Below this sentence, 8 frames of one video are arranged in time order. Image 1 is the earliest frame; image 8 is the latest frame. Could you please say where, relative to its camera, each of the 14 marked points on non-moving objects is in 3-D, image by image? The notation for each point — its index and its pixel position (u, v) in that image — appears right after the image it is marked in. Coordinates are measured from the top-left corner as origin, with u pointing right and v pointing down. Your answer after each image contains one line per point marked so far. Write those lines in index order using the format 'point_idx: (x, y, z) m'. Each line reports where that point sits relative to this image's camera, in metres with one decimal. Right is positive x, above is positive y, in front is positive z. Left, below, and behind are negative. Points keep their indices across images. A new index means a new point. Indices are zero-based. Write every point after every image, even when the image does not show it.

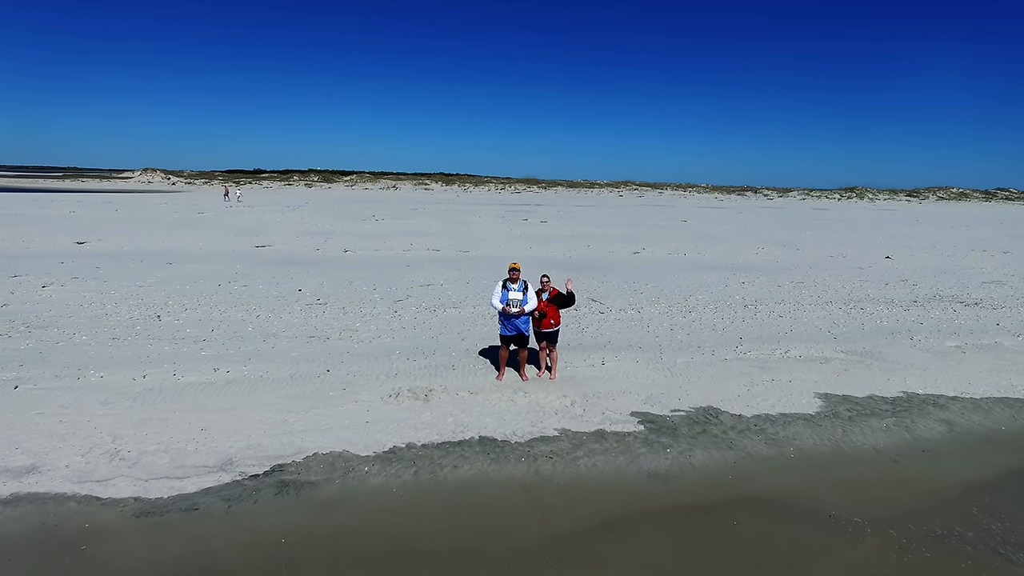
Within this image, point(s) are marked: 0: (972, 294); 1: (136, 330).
0: (+9.1, -0.1, +12.7) m
1: (-4.9, -0.5, +8.4) m
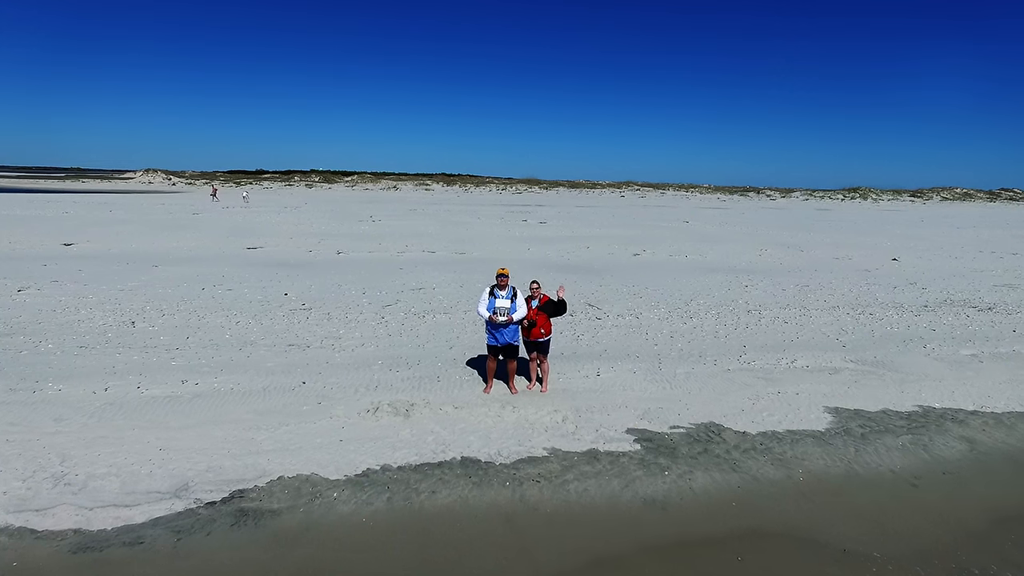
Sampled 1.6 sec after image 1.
0: (+9.0, -0.2, +12.2) m
1: (-5.1, -0.6, +8.0) m
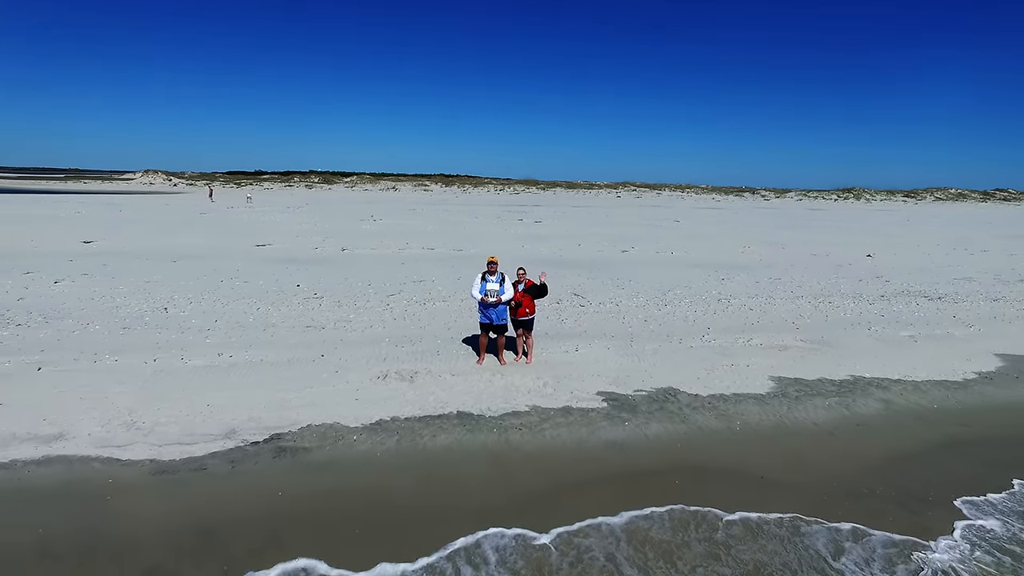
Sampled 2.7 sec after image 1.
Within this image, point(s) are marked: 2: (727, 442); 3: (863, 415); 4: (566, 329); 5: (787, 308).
0: (+8.9, 0.0, +13.3) m
1: (-5.2, -0.5, +9.1) m
2: (+2.0, -1.4, +6.0) m
3: (+3.7, -1.3, +6.7) m
4: (+0.8, -0.6, +9.0) m
5: (+4.7, -0.3, +11.0) m
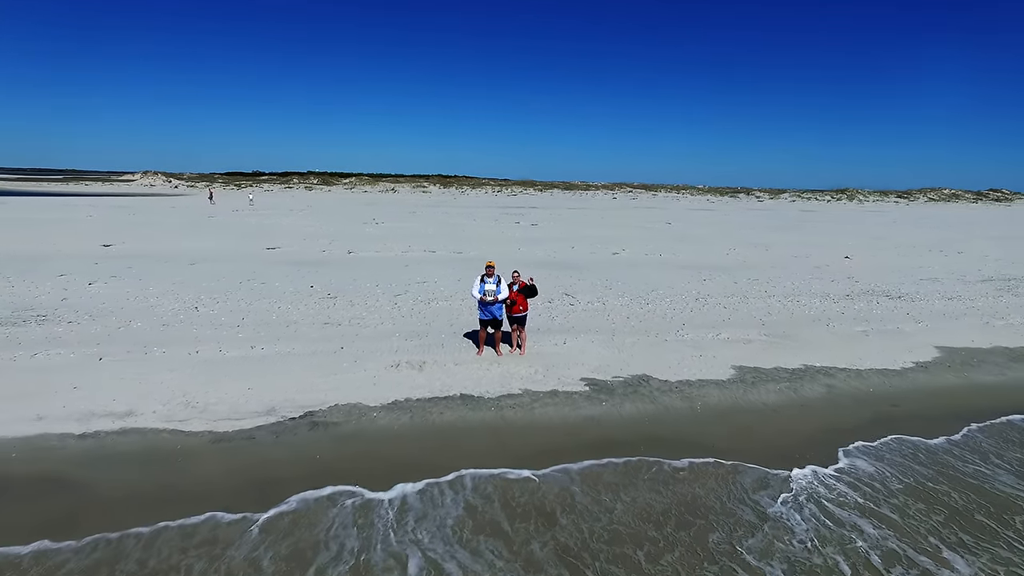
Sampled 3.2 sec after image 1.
0: (+8.8, 0.0, +14.4) m
1: (-5.2, -0.5, +10.1) m
2: (+1.9, -1.4, +7.1) m
3: (+3.6, -1.3, +7.8) m
4: (+0.7, -0.6, +10.1) m
5: (+4.7, -0.3, +12.2) m
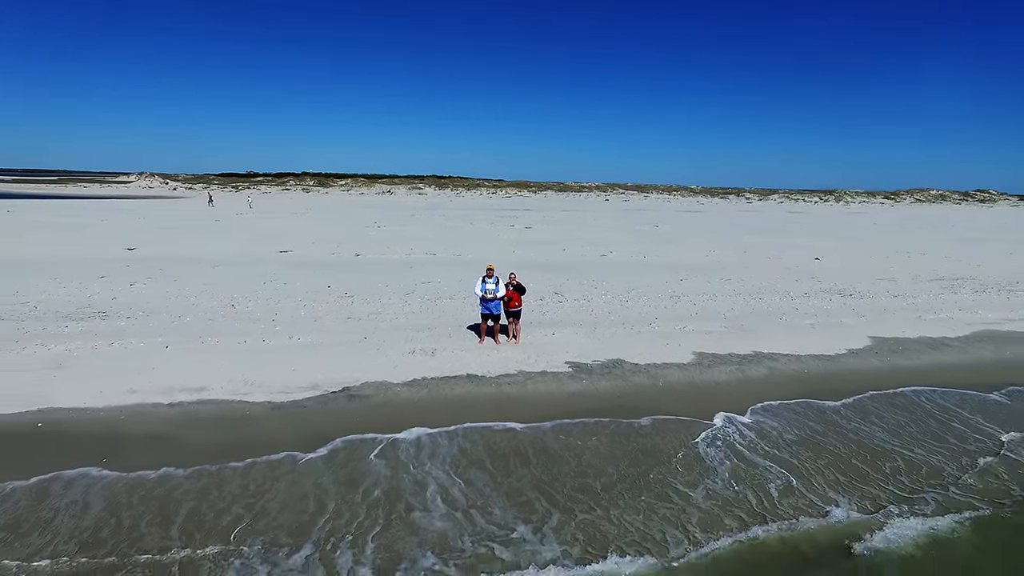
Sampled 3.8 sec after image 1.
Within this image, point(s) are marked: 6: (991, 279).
0: (+8.7, 0.0, +16.1) m
1: (-5.3, -0.5, +11.7) m
2: (+1.9, -1.4, +8.7) m
3: (+3.6, -1.3, +9.4) m
4: (+0.6, -0.6, +11.8) m
5: (+4.6, -0.3, +13.8) m
6: (+13.1, +0.3, +17.5) m
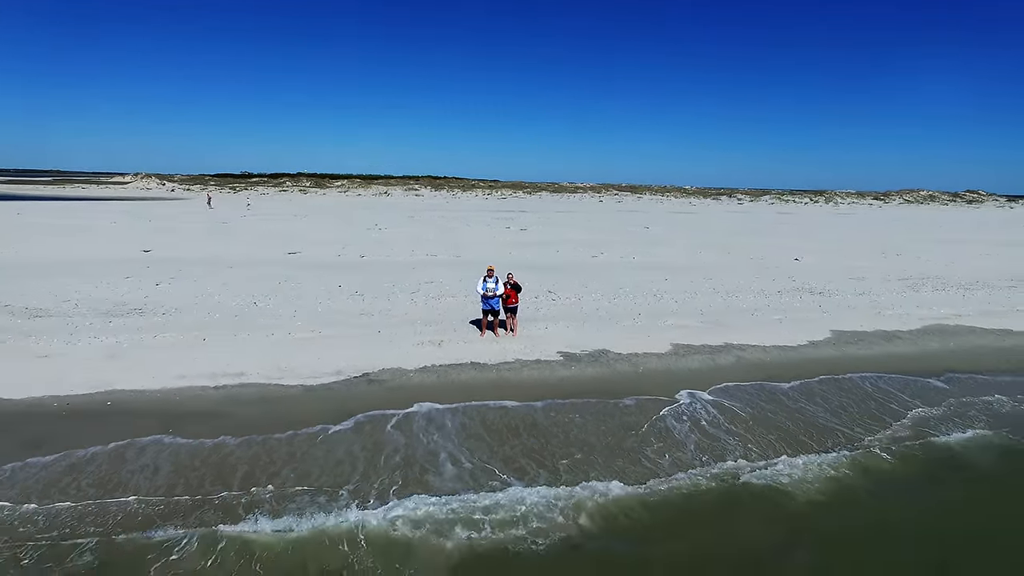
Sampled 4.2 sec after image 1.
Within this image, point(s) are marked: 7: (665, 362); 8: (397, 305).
0: (+8.6, +0.1, +17.4) m
1: (-5.4, -0.5, +12.9) m
2: (+1.9, -1.4, +10.0) m
3: (+3.5, -1.3, +10.7) m
4: (+0.6, -0.5, +13.0) m
5: (+4.5, -0.3, +15.1) m
6: (+13.0, +0.3, +18.8) m
7: (+2.5, -1.2, +10.6) m
8: (-2.5, -0.4, +13.7) m
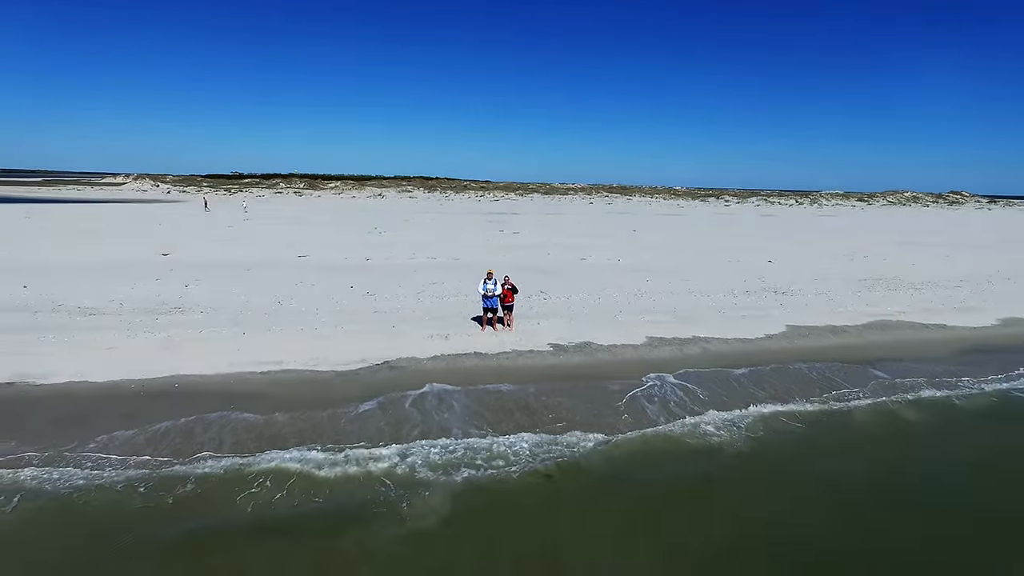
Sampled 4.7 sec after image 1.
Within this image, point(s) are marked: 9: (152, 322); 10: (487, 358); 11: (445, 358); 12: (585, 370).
0: (+8.5, +0.1, +19.3) m
1: (-5.5, -0.5, +14.6) m
2: (+1.8, -1.4, +11.8) m
3: (+3.5, -1.3, +12.5) m
4: (+0.5, -0.6, +14.8) m
5: (+4.4, -0.3, +16.9) m
6: (+12.8, +0.3, +20.7) m
7: (+2.5, -1.3, +12.4) m
8: (-2.6, -0.4, +15.4) m
9: (-7.4, -0.7, +13.1) m
10: (-0.5, -1.3, +11.7) m
11: (-1.2, -1.3, +11.6) m
12: (+1.3, -1.5, +11.4) m
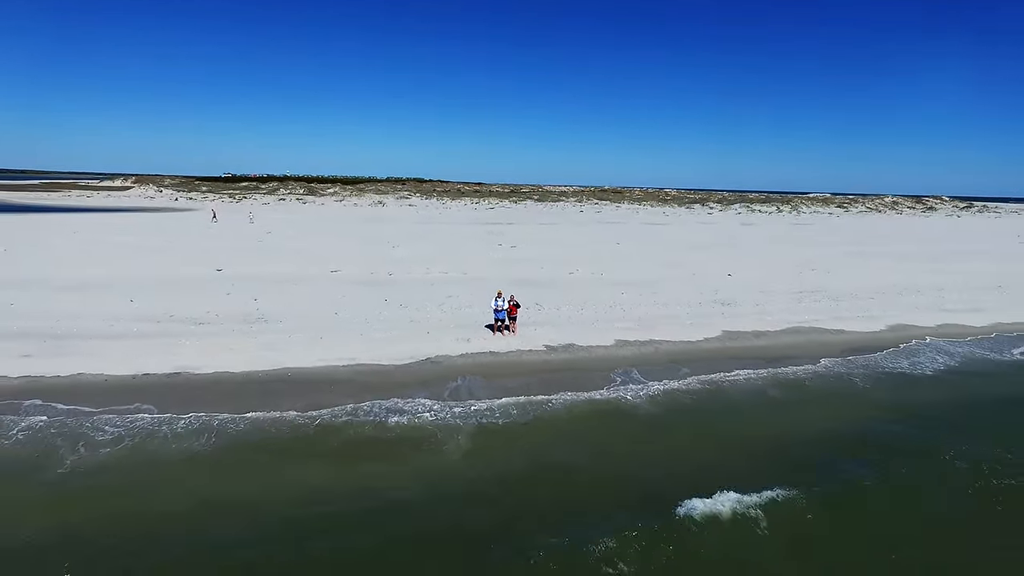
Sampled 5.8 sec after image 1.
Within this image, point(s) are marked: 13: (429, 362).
0: (+8.5, -0.4, +24.0) m
1: (-5.4, -0.9, +19.2) m
2: (+1.9, -1.8, +16.4) m
3: (+3.6, -1.7, +17.2) m
4: (+0.6, -1.0, +19.4) m
5: (+4.5, -0.7, +21.6) m
6: (+12.8, -0.1, +25.4) m
7: (+2.6, -1.7, +17.0) m
8: (-2.5, -0.8, +20.0) m
9: (-7.3, -1.2, +17.6) m
10: (-0.3, -1.8, +16.3) m
11: (-1.1, -1.8, +16.1) m
12: (+1.4, -1.9, +16.0) m
13: (-2.0, -1.9, +15.5) m
